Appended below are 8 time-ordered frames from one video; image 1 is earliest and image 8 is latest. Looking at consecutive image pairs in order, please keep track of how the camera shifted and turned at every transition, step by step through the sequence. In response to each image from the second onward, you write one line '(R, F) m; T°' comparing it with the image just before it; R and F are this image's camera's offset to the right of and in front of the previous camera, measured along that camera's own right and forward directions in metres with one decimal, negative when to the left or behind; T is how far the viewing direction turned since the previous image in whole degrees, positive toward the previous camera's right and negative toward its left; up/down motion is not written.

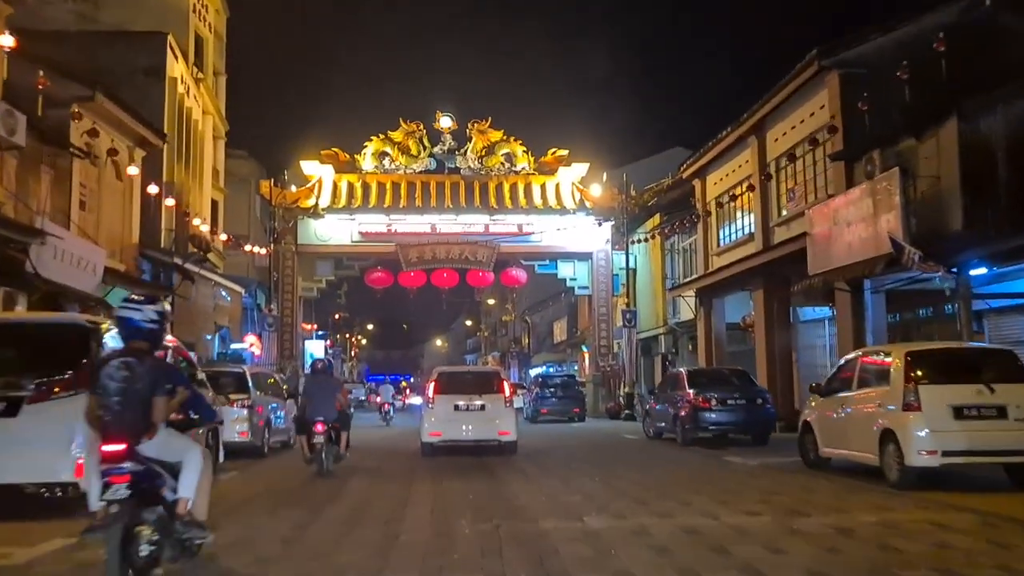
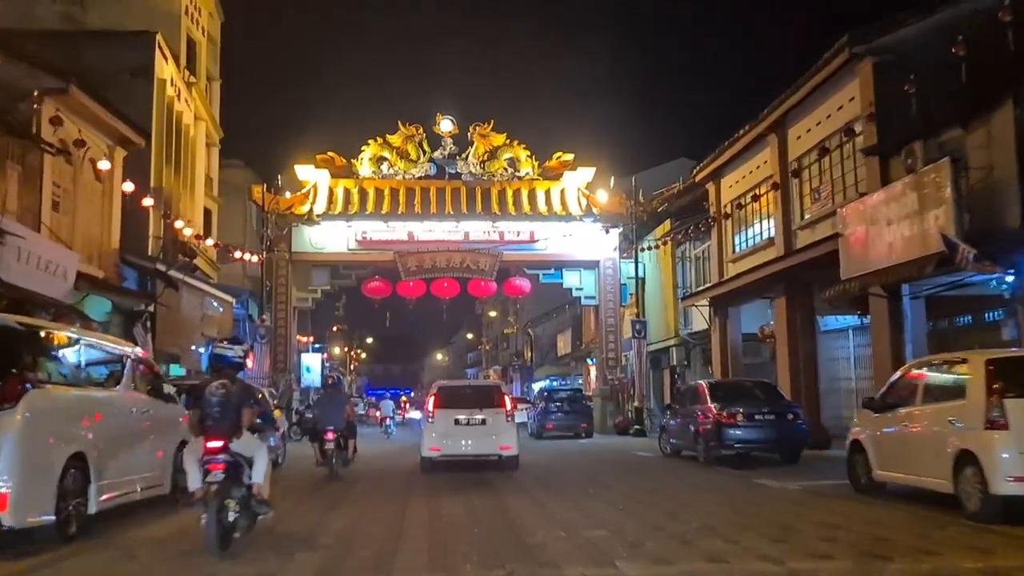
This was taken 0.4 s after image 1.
(-0.1, +1.3) m; 0°
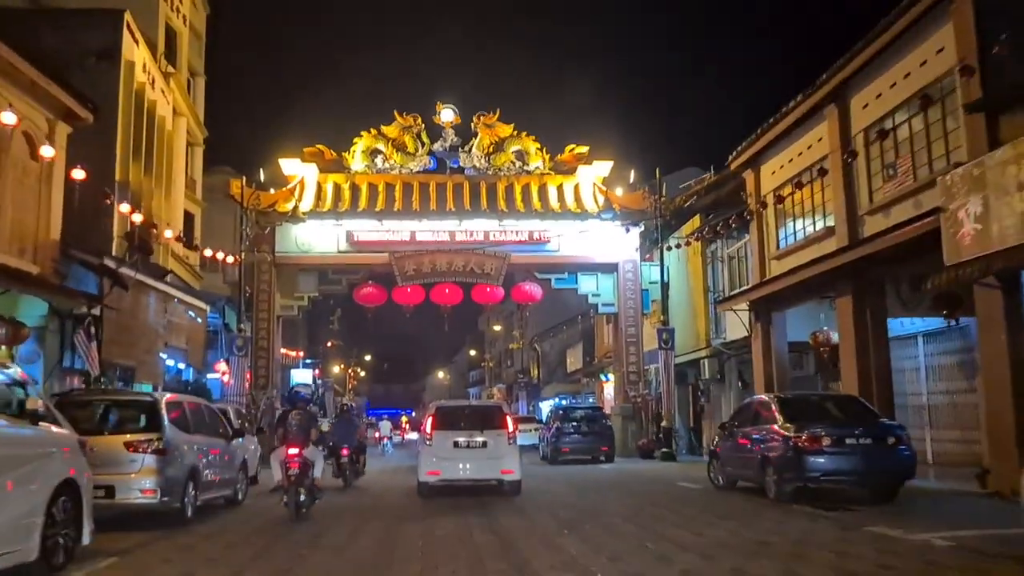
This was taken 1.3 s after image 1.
(-0.2, +3.1) m; 0°
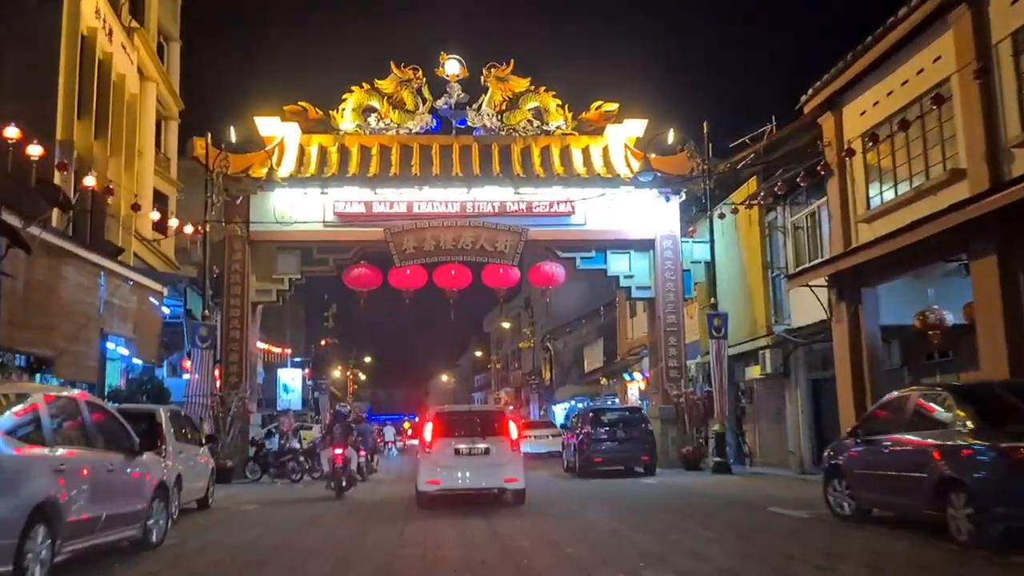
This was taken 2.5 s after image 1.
(-0.4, +4.1) m; 0°
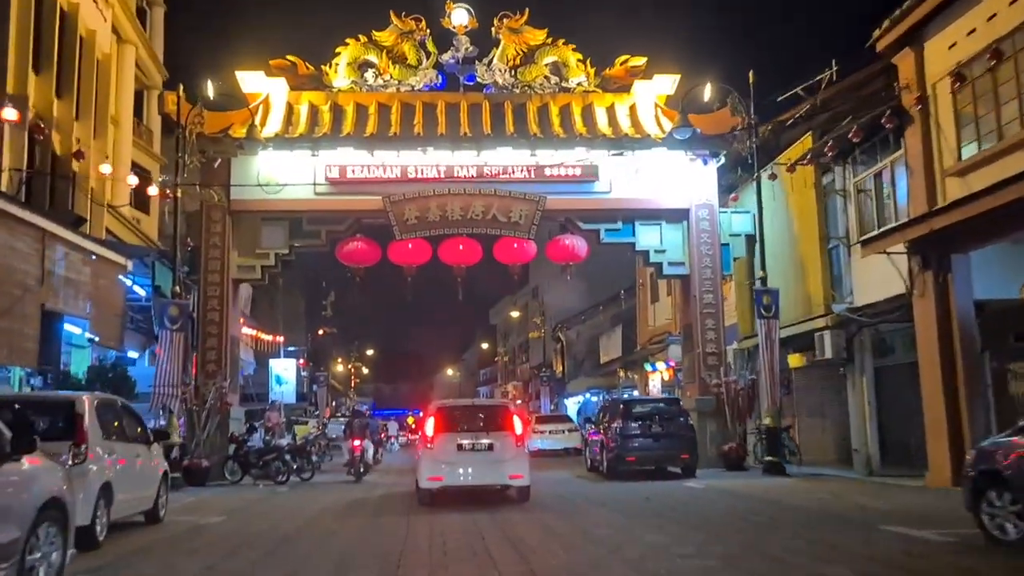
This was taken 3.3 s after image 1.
(-0.3, +2.7) m; 0°
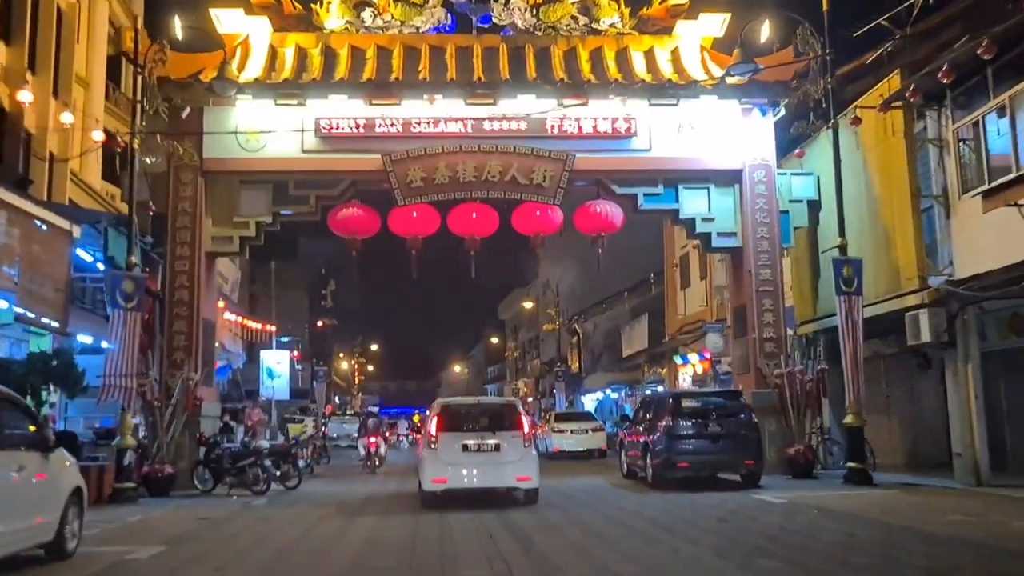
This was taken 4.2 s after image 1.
(-0.3, +3.0) m; 0°
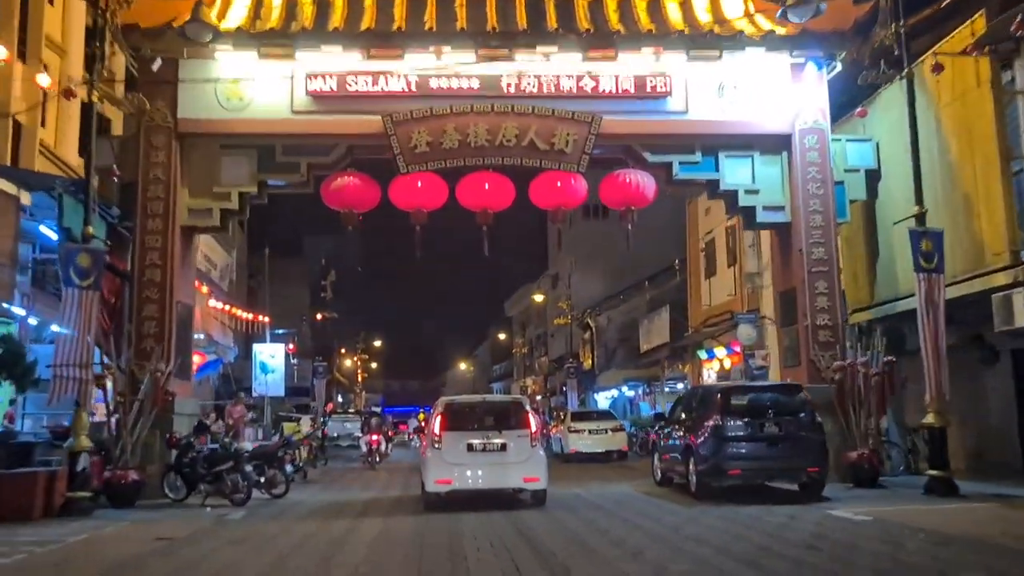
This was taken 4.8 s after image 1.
(-0.2, +2.1) m; 0°
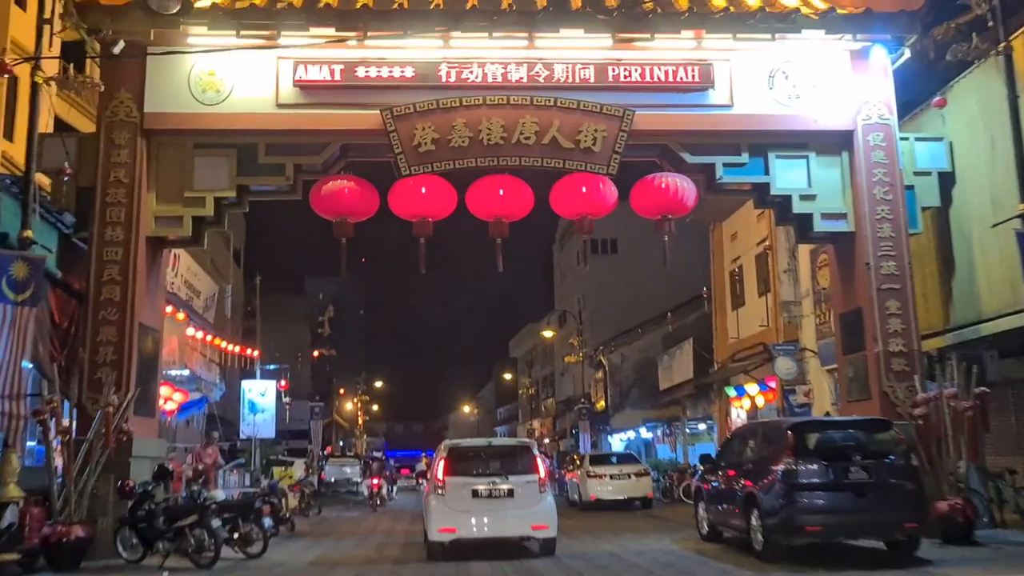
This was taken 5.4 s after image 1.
(-0.2, +2.1) m; 0°
